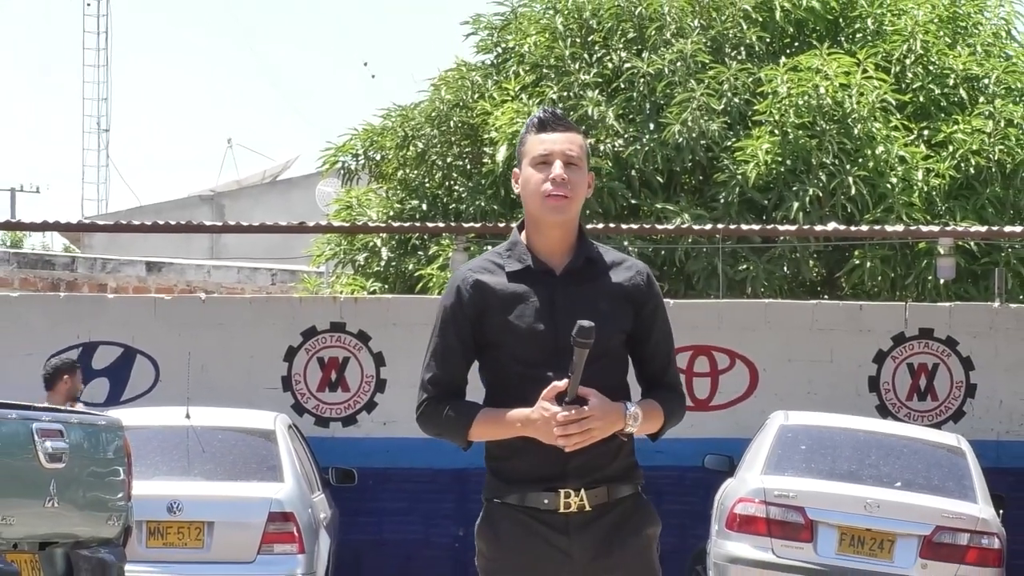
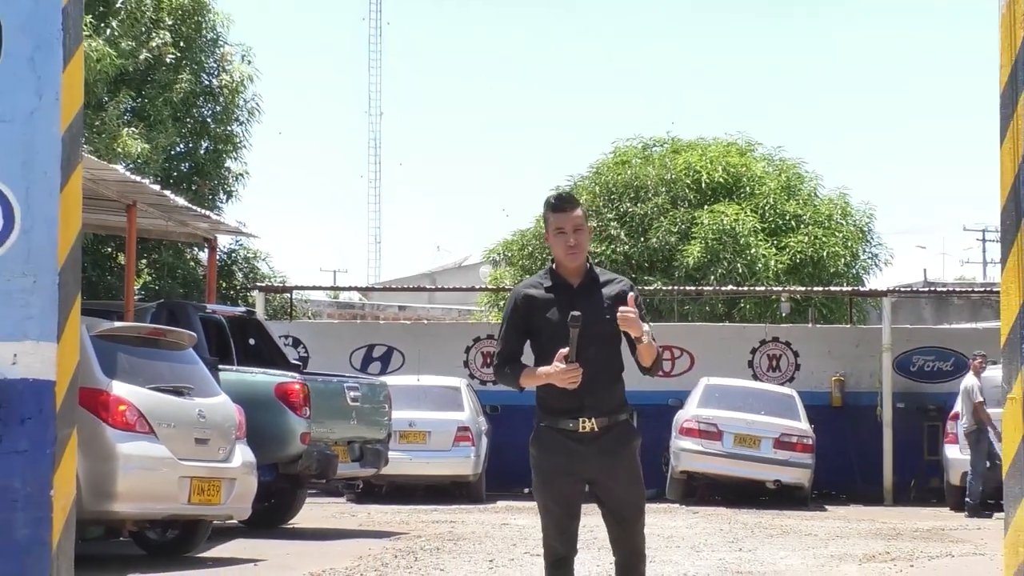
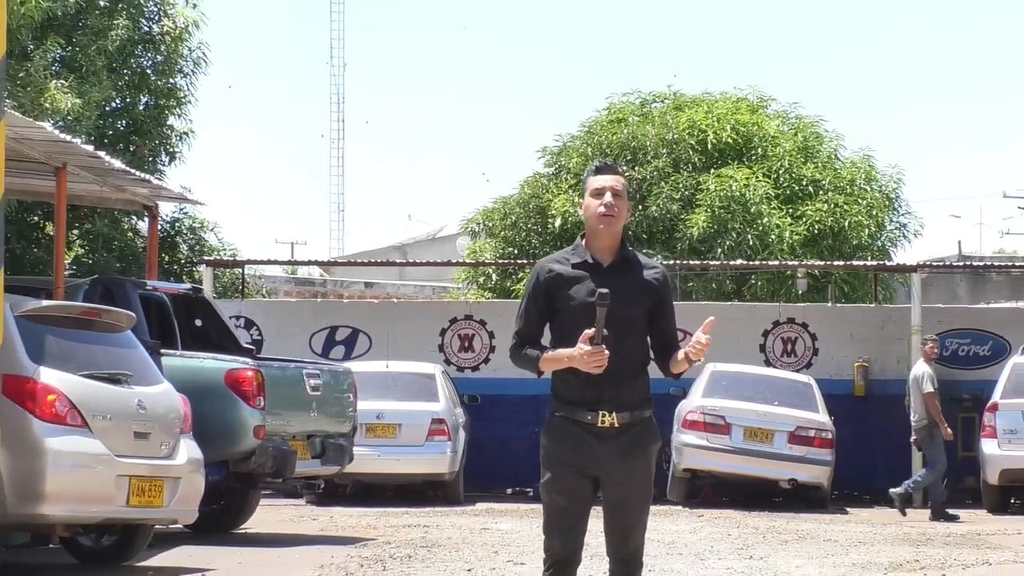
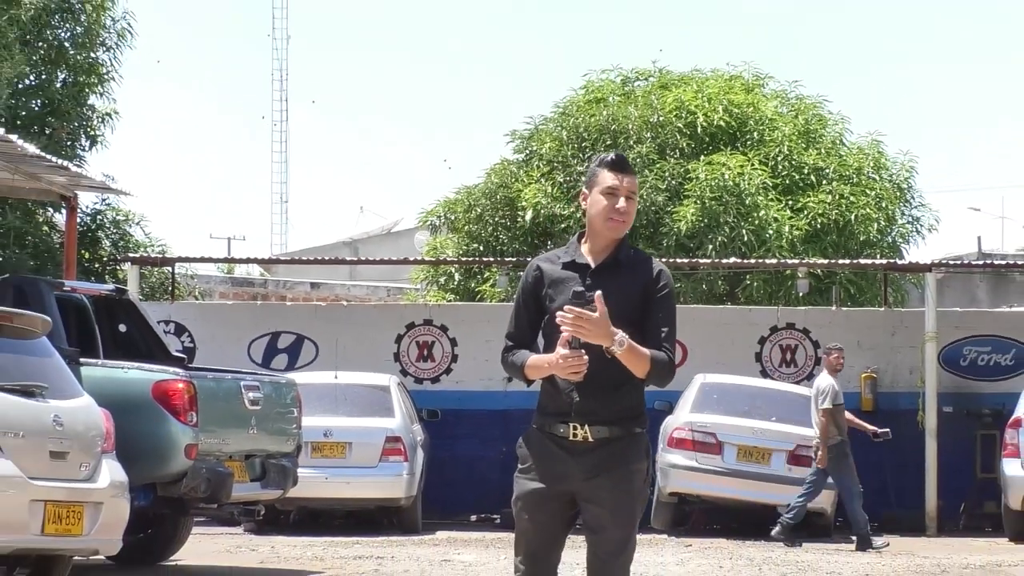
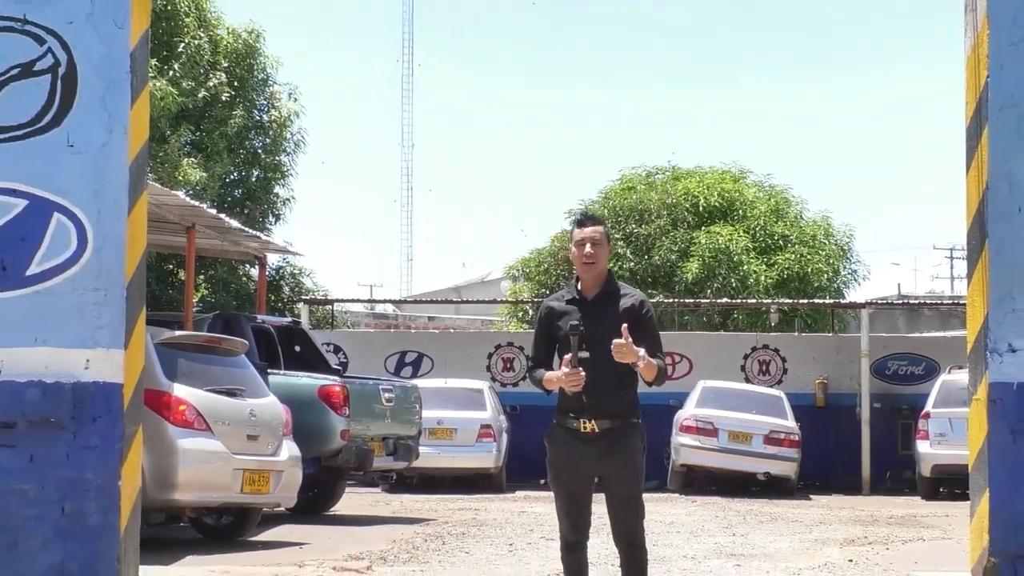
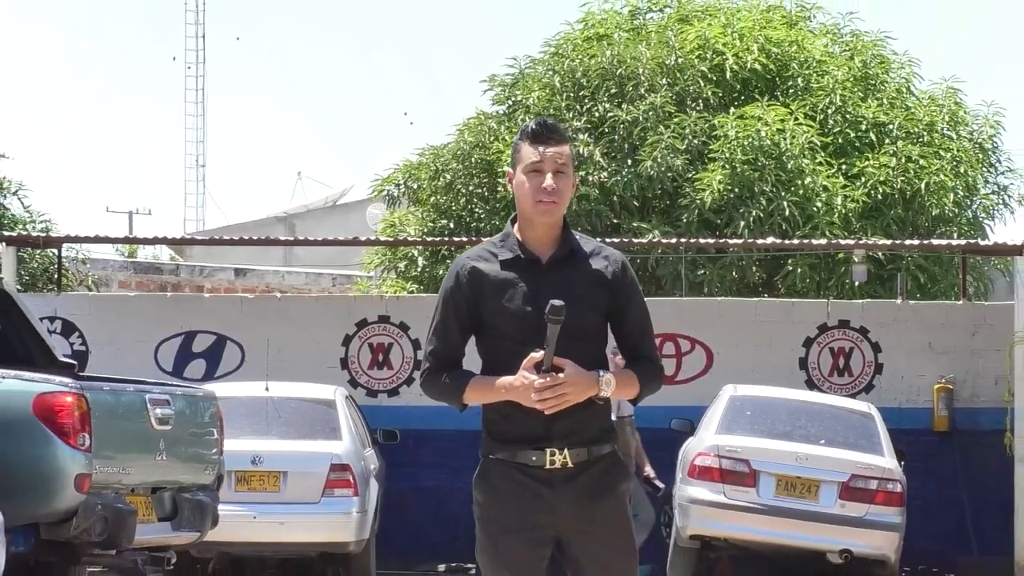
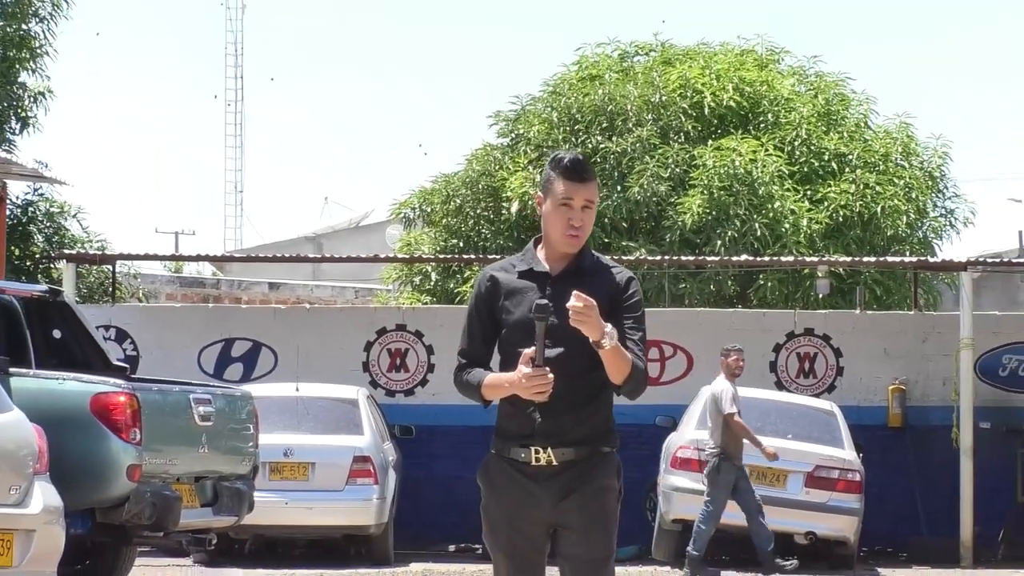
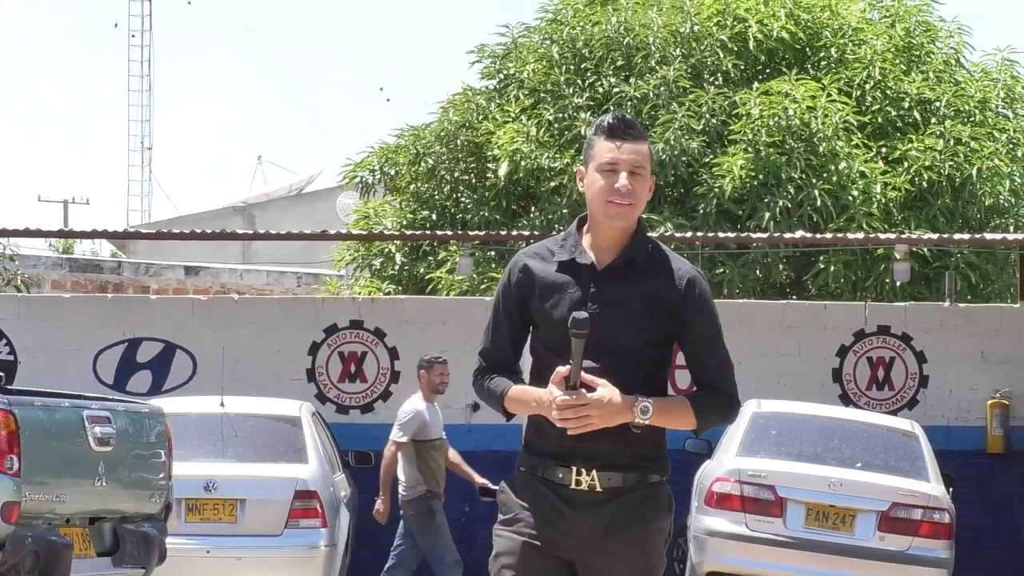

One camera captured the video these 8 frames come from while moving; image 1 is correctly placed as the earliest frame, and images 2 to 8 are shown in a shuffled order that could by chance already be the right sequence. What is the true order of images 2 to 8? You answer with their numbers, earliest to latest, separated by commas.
8, 6, 7, 4, 3, 2, 5
